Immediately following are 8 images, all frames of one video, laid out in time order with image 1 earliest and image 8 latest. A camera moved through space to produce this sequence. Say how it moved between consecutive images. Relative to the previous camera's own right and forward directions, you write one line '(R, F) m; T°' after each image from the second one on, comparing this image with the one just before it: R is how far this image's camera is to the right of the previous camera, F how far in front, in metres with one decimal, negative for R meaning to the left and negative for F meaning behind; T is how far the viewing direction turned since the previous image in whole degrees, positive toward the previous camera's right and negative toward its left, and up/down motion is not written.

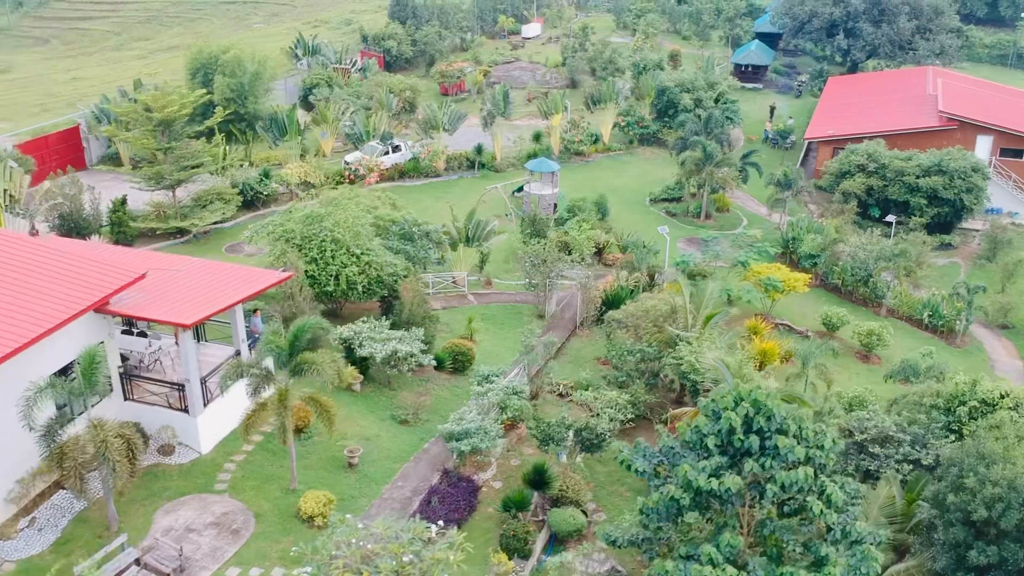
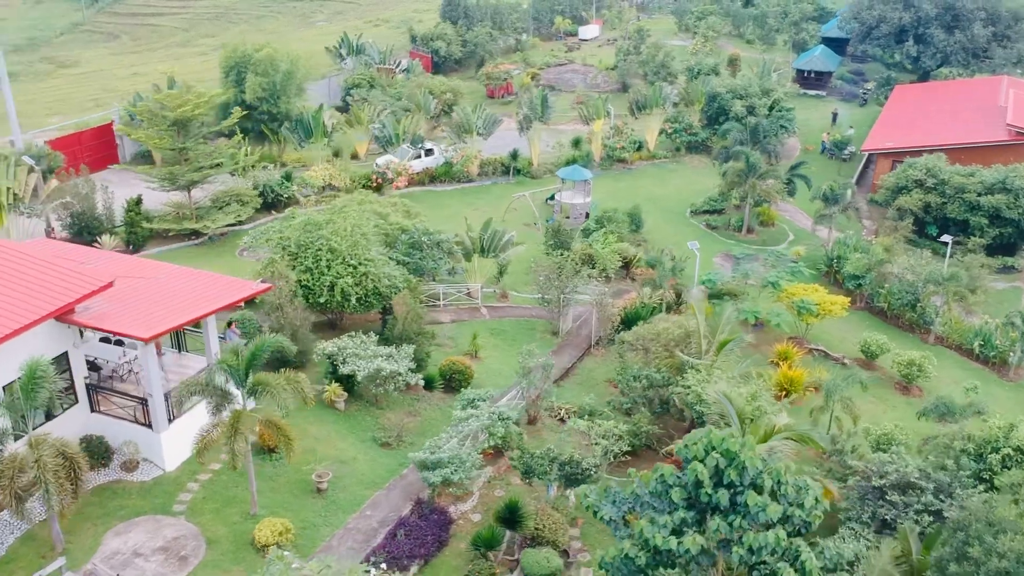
(+1.6, +1.3) m; -4°
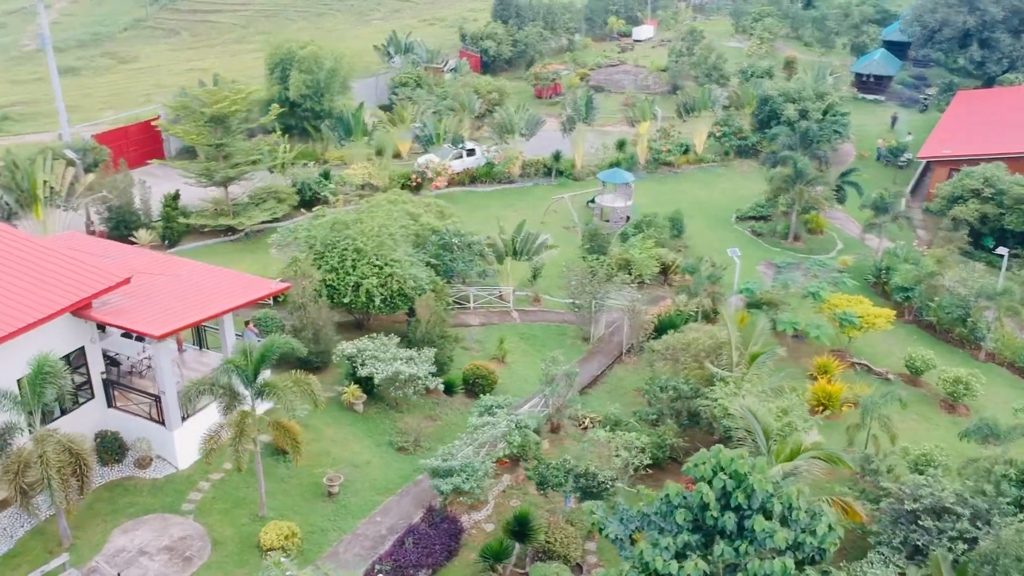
(+0.7, +0.5) m; -3°
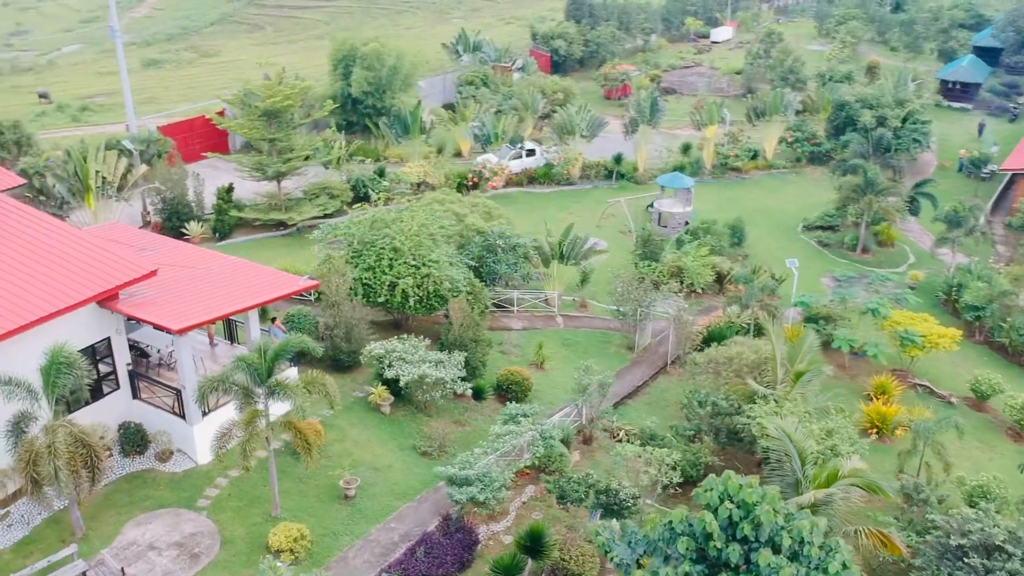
(+0.9, +0.6) m; -5°
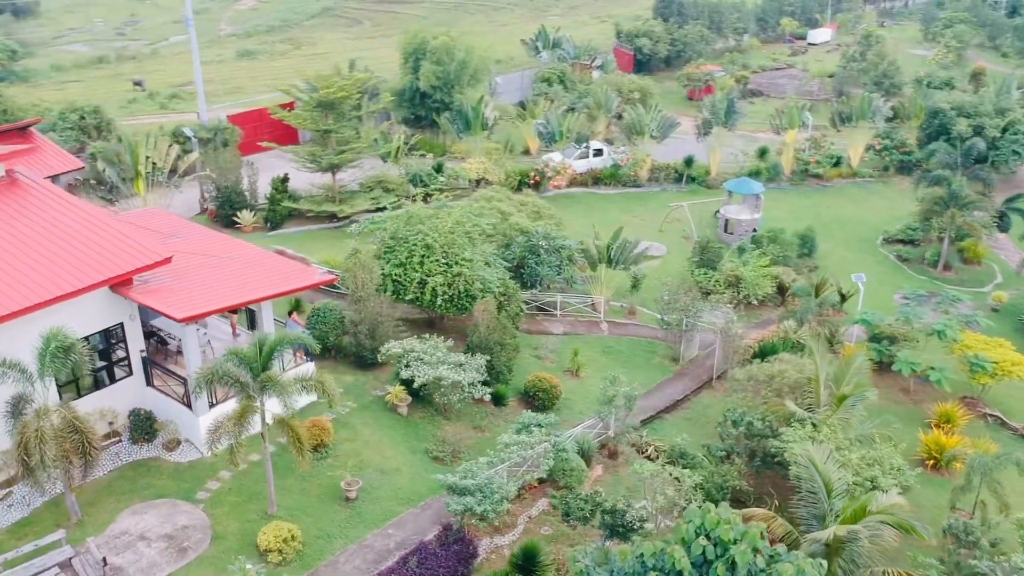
(+1.4, +0.9) m; -6°
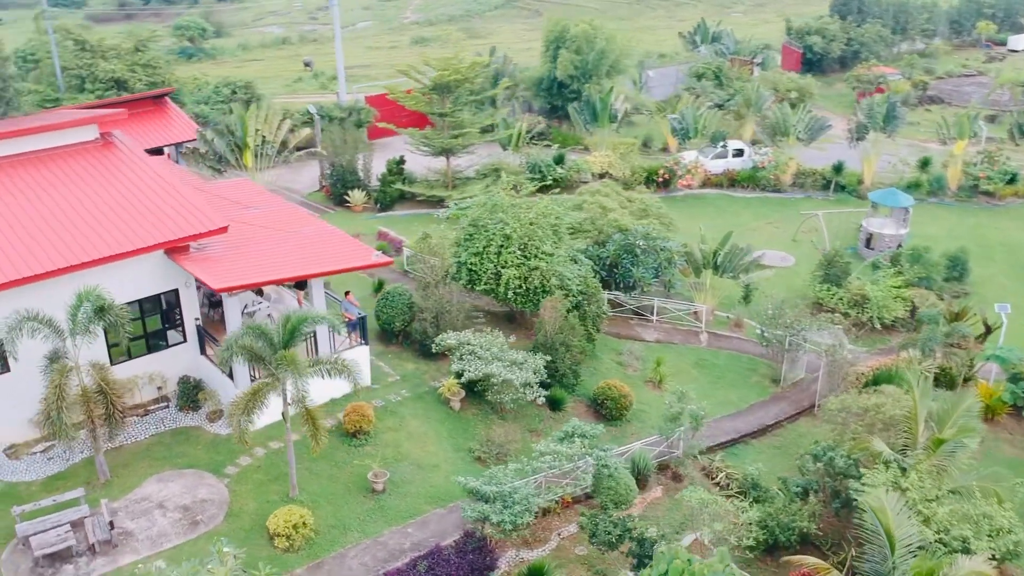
(+2.1, +1.4) m; -11°
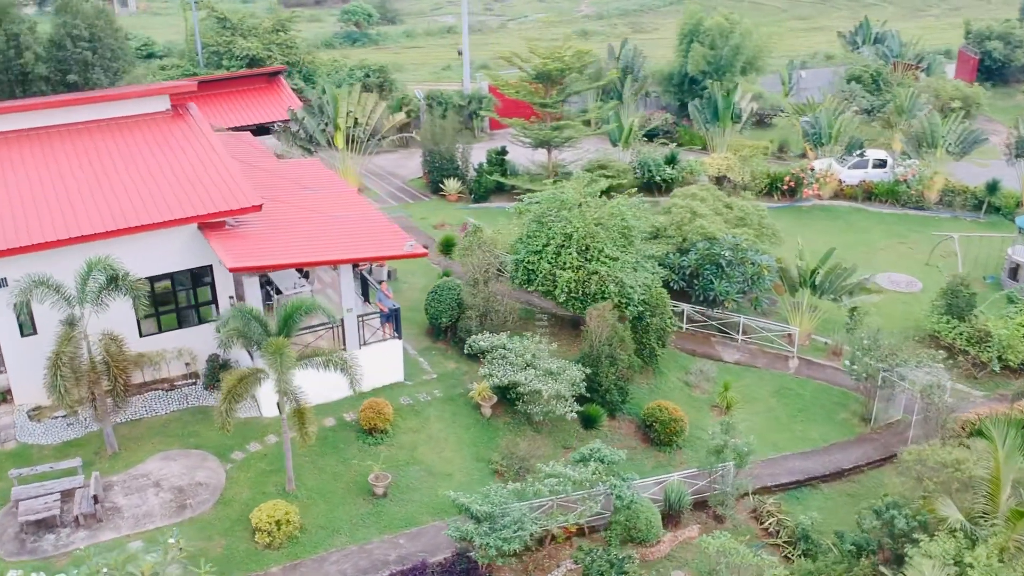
(+2.3, +1.5) m; -10°
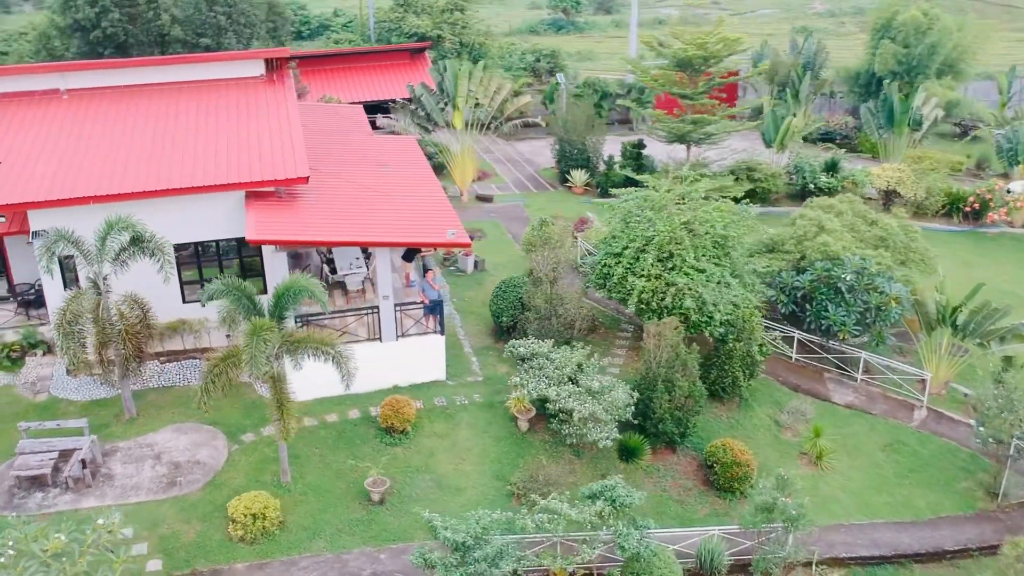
(+2.6, +2.0) m; -13°
